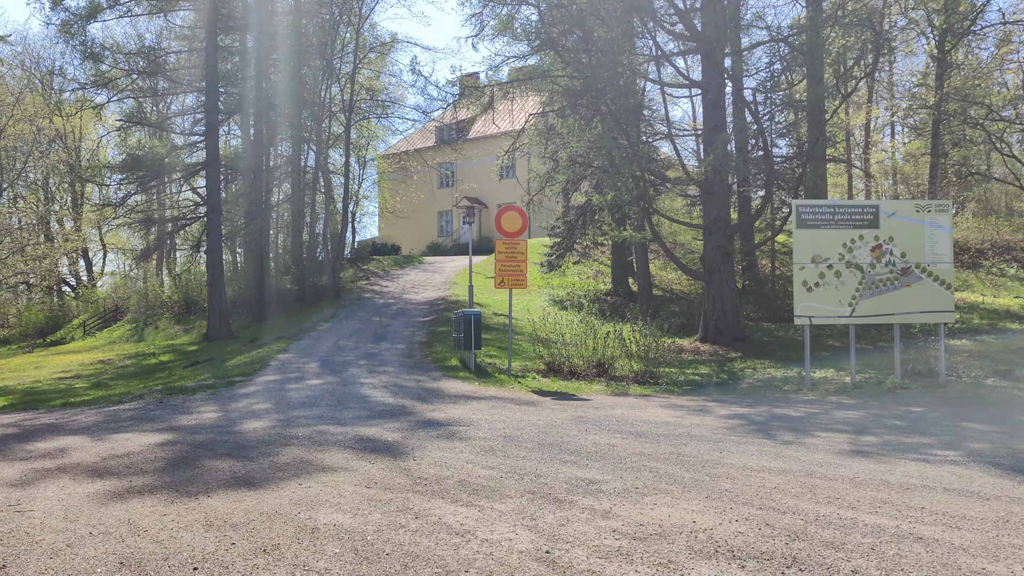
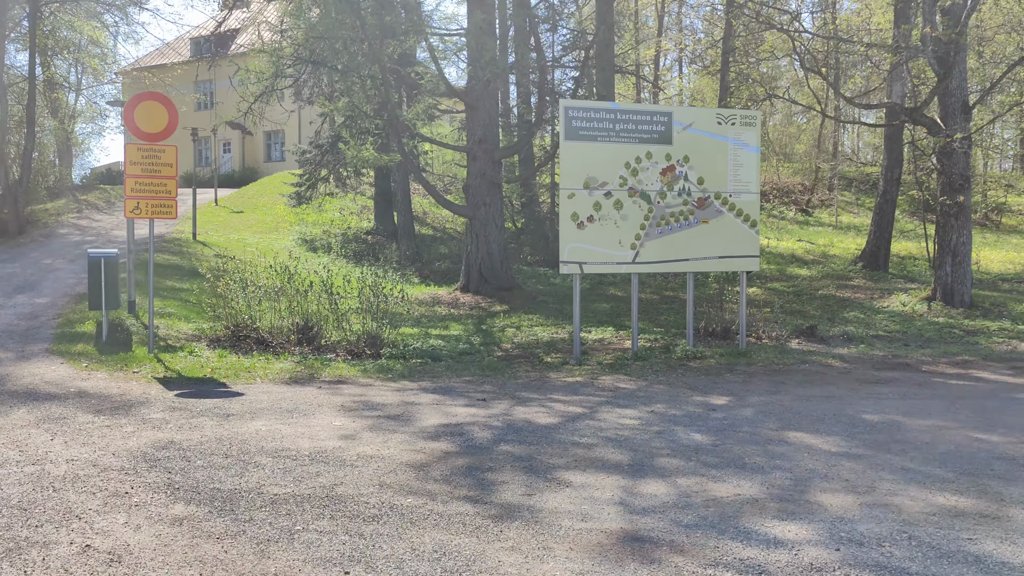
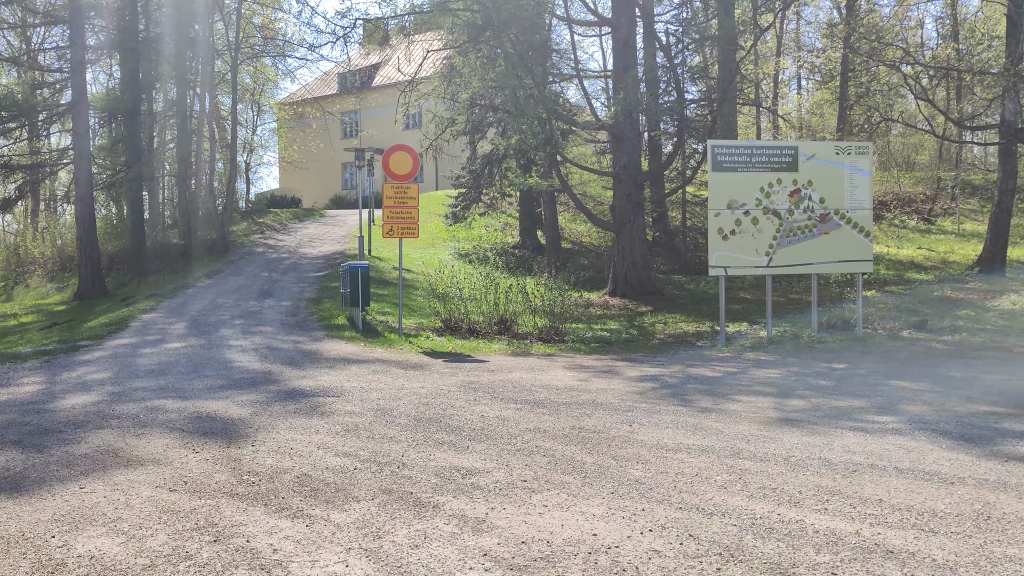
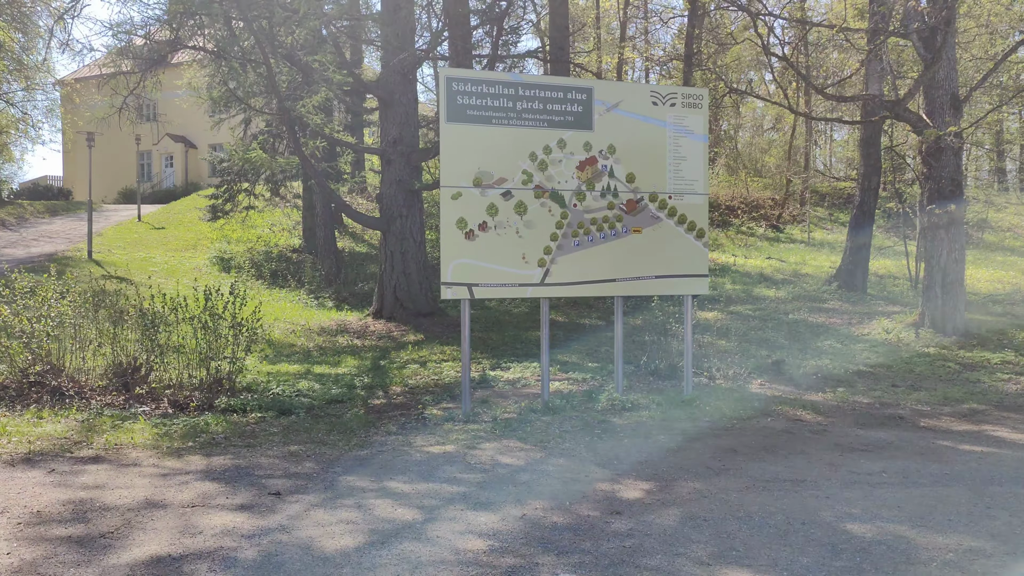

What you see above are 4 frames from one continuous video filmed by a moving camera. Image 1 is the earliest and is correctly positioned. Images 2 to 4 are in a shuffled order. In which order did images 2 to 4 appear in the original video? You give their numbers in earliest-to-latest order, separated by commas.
3, 2, 4
